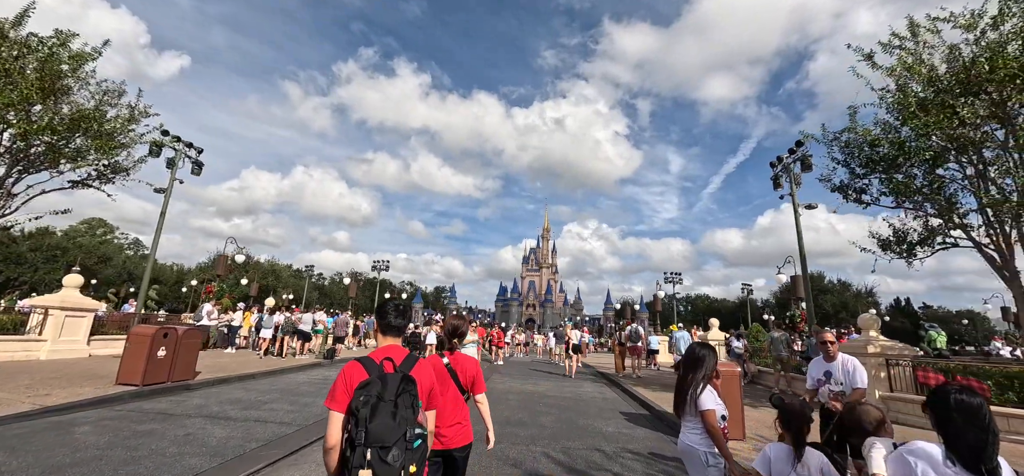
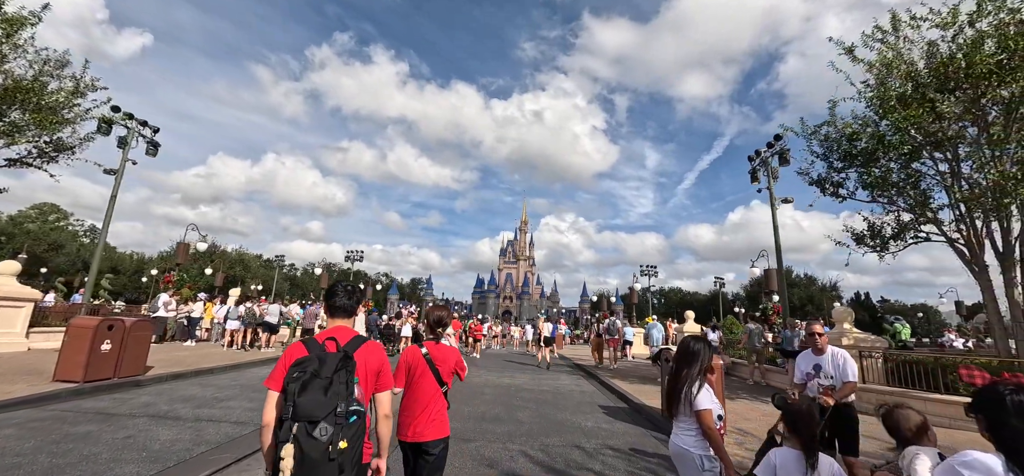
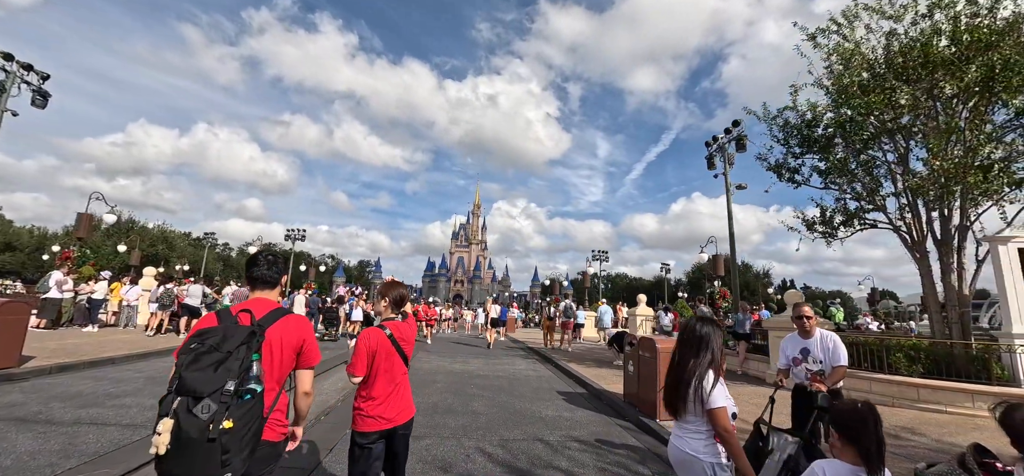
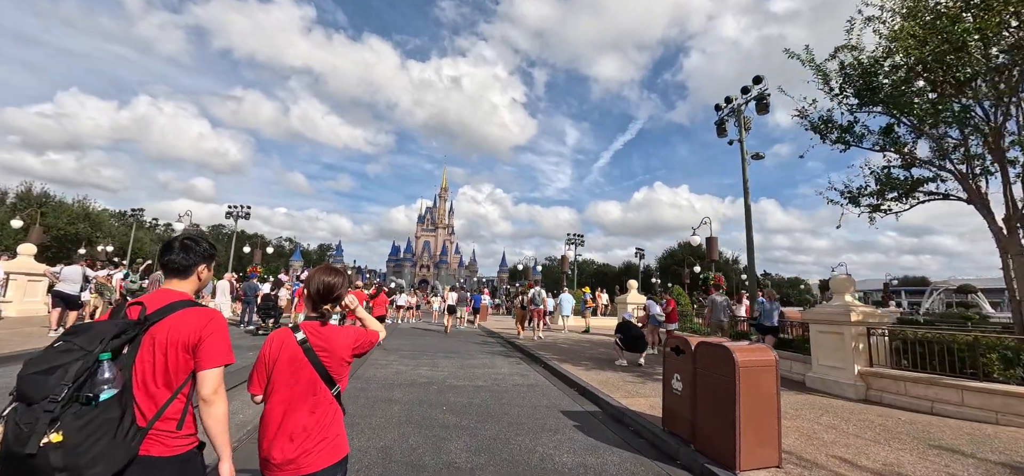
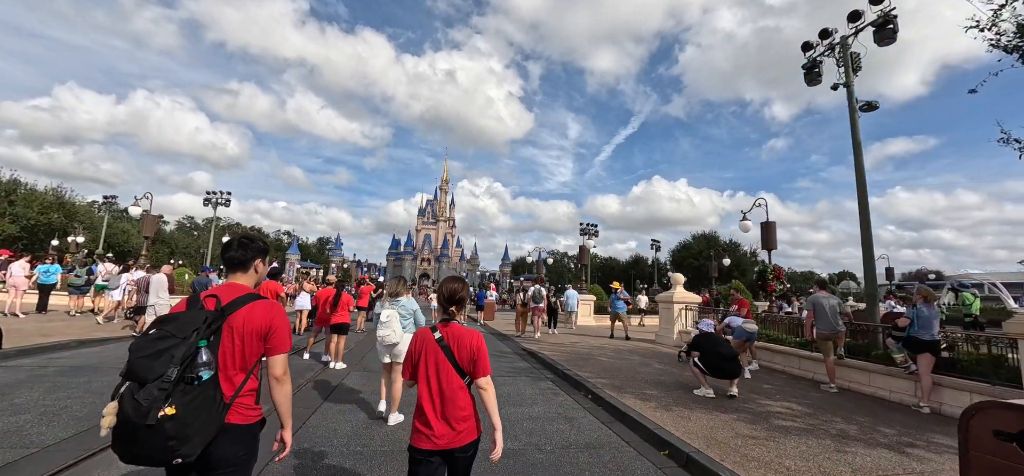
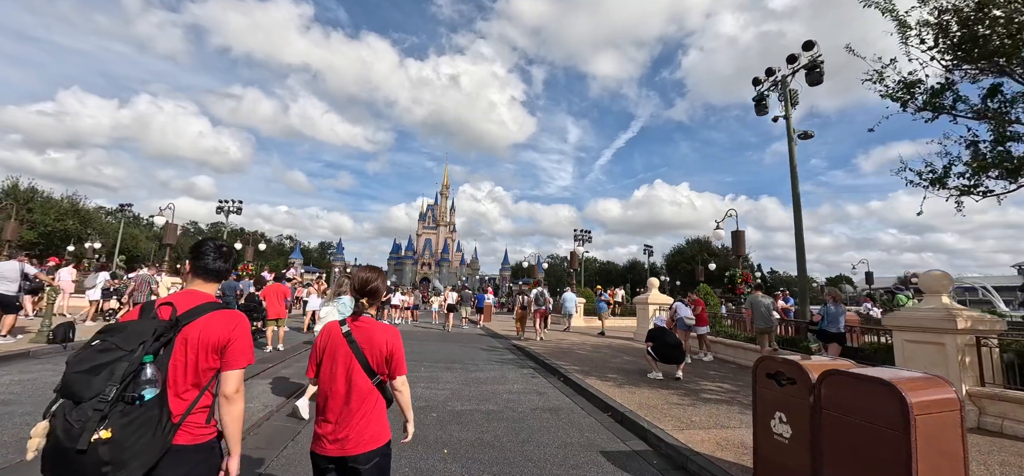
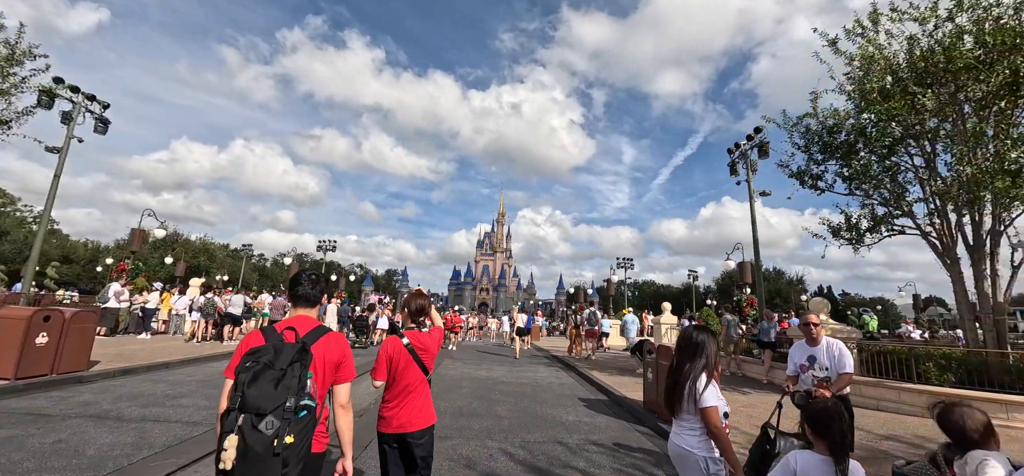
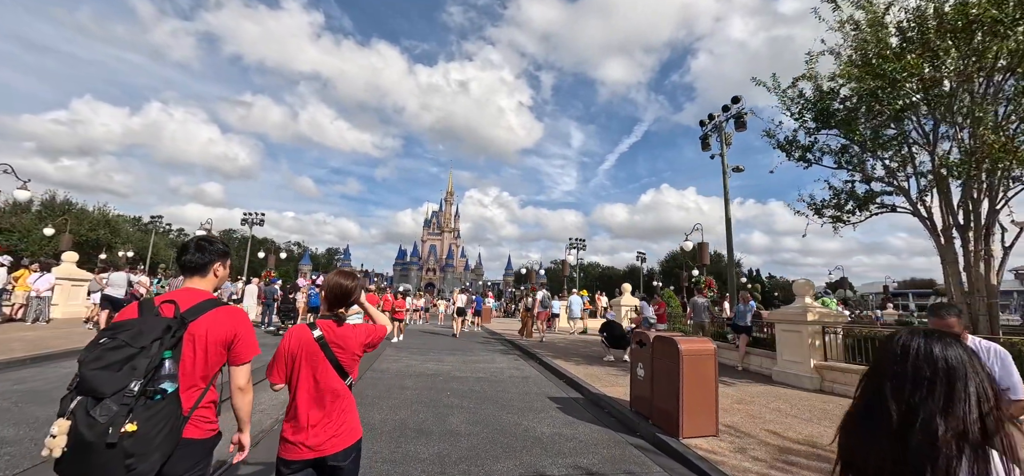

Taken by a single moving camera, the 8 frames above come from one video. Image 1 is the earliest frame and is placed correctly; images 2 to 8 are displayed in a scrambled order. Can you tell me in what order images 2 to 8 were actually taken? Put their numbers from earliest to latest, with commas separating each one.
2, 7, 3, 8, 4, 6, 5
